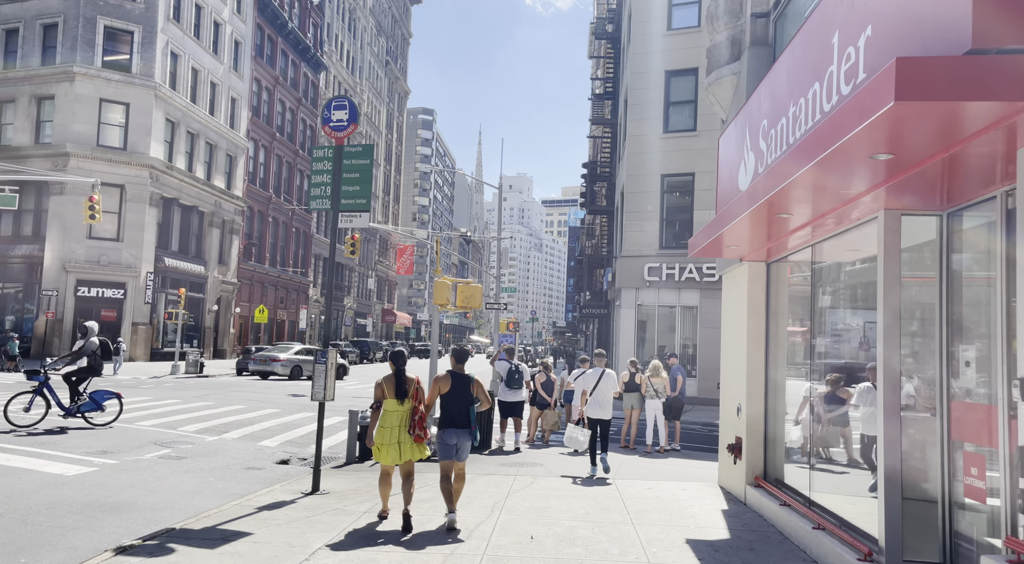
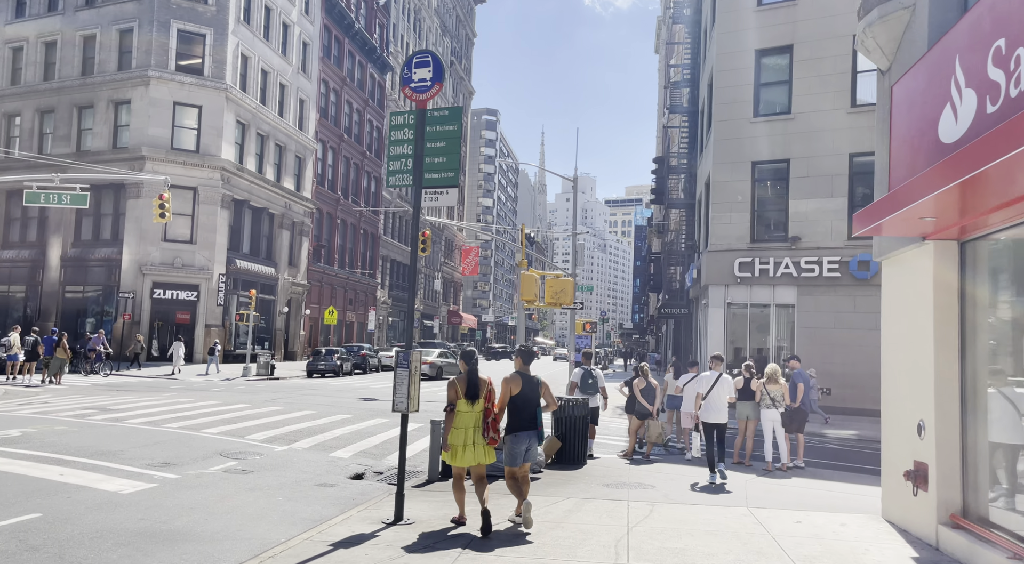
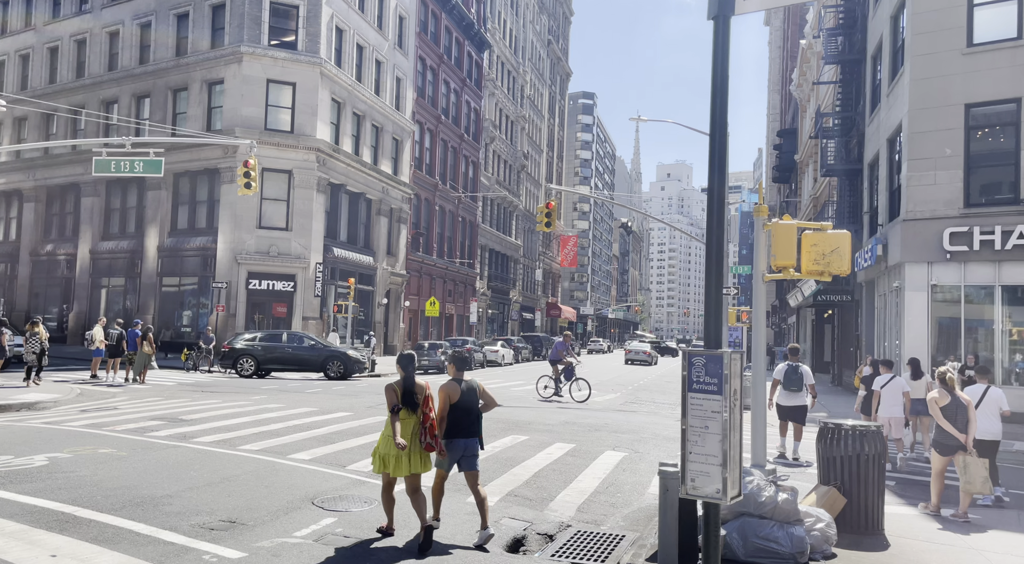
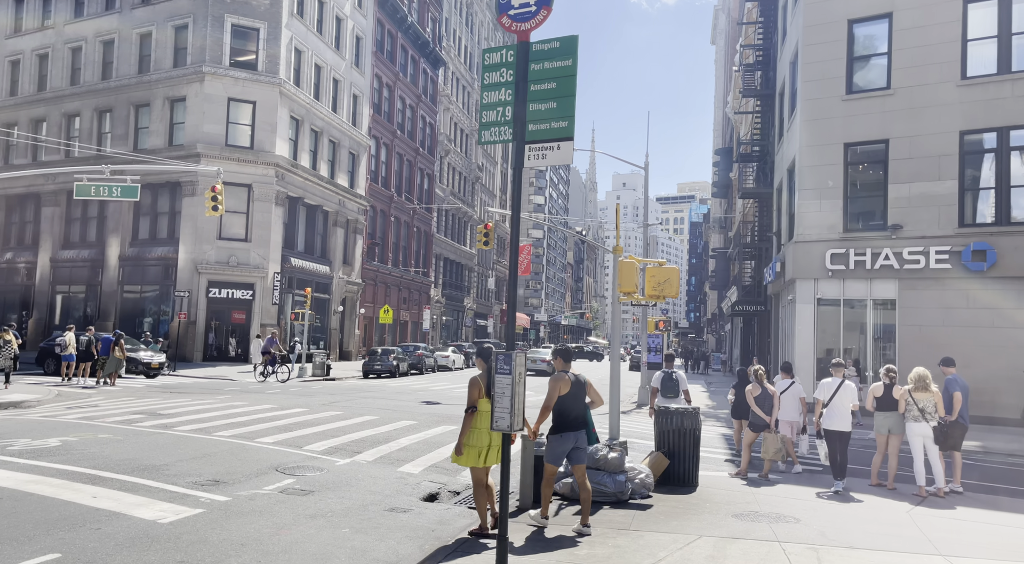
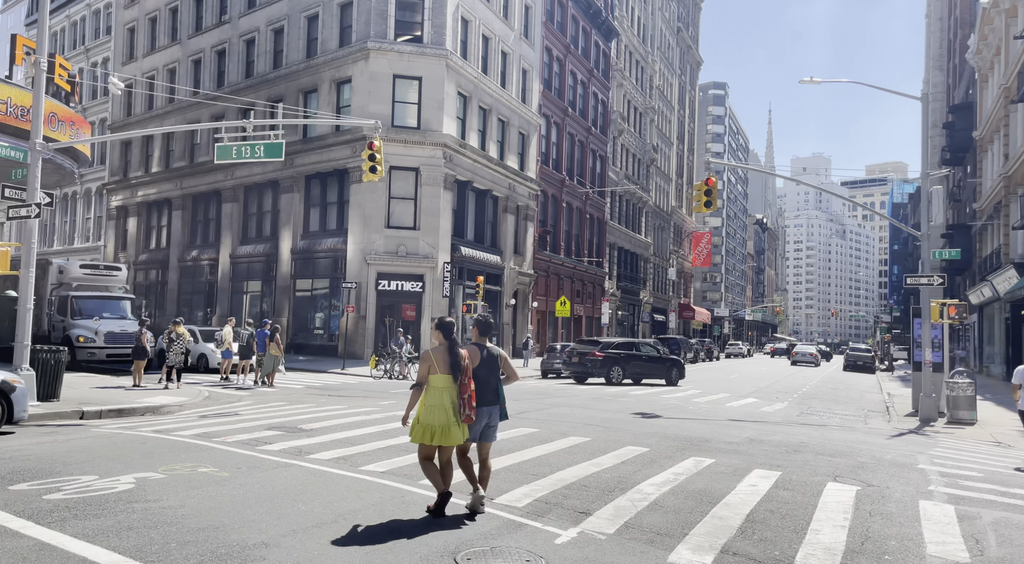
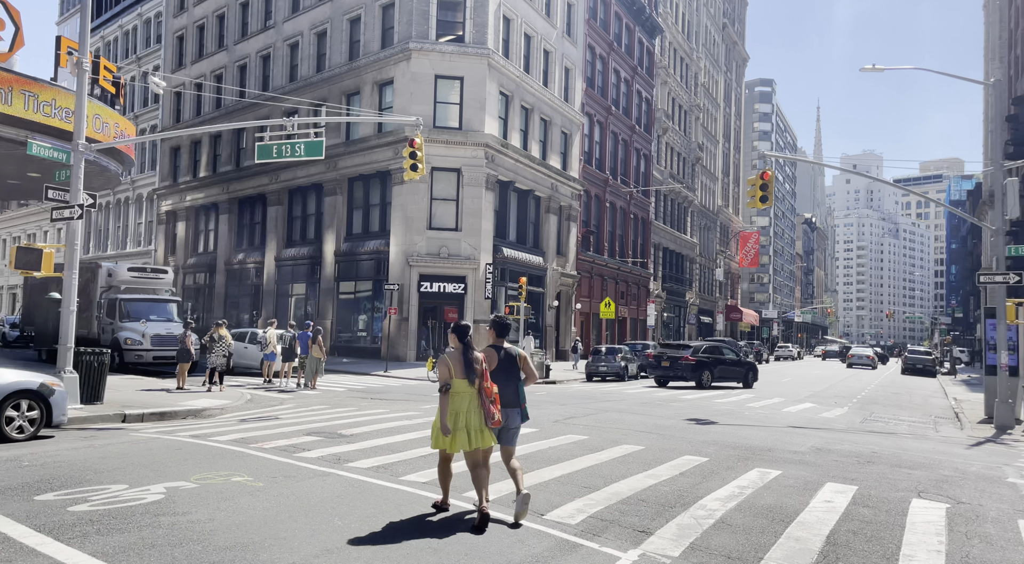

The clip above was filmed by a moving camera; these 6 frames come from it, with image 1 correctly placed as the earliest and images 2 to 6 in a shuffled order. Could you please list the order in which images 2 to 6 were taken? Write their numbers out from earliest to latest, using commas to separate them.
2, 4, 3, 5, 6
